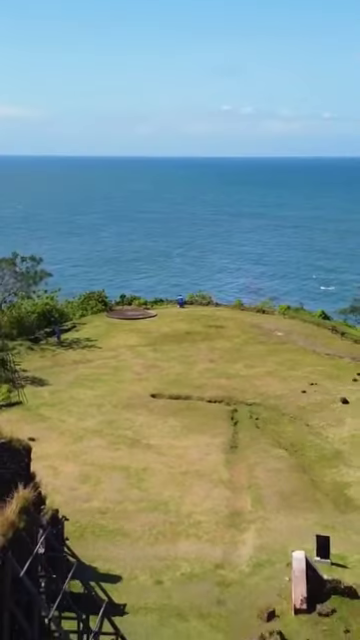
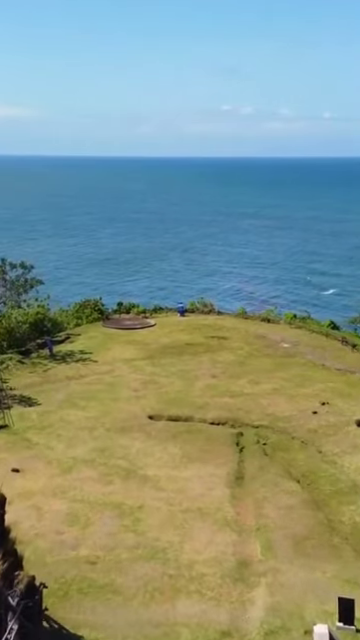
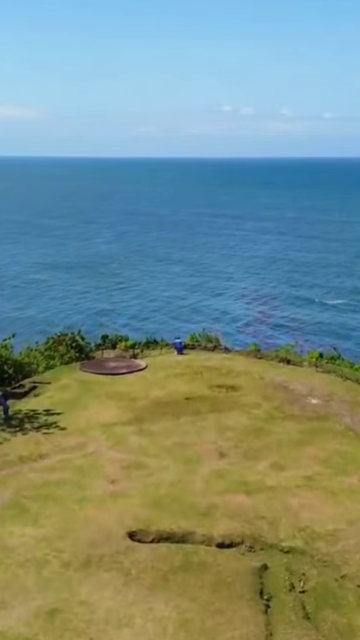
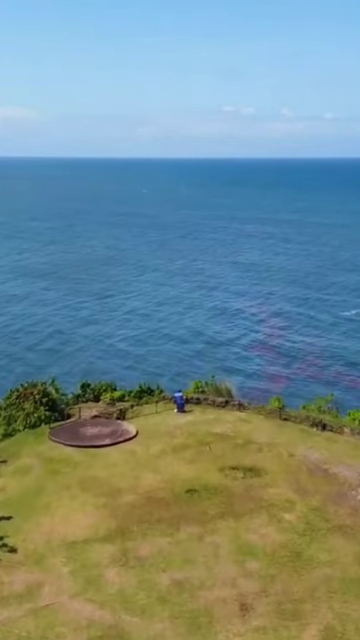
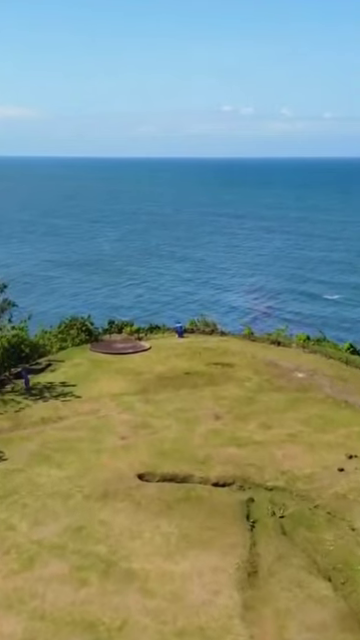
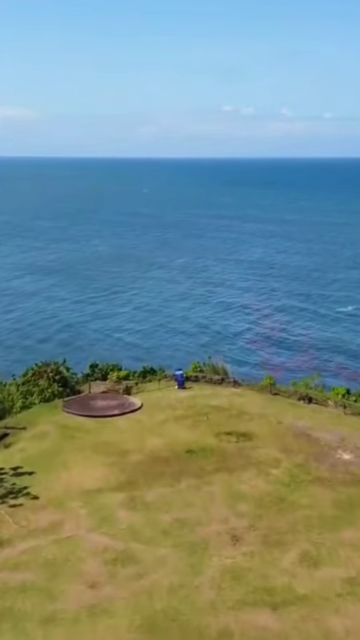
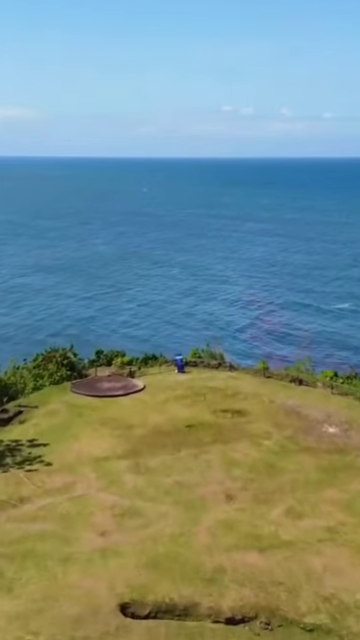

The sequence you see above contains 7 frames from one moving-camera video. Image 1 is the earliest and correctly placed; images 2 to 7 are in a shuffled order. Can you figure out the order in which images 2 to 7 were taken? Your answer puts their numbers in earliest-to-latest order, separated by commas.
2, 5, 3, 7, 6, 4
